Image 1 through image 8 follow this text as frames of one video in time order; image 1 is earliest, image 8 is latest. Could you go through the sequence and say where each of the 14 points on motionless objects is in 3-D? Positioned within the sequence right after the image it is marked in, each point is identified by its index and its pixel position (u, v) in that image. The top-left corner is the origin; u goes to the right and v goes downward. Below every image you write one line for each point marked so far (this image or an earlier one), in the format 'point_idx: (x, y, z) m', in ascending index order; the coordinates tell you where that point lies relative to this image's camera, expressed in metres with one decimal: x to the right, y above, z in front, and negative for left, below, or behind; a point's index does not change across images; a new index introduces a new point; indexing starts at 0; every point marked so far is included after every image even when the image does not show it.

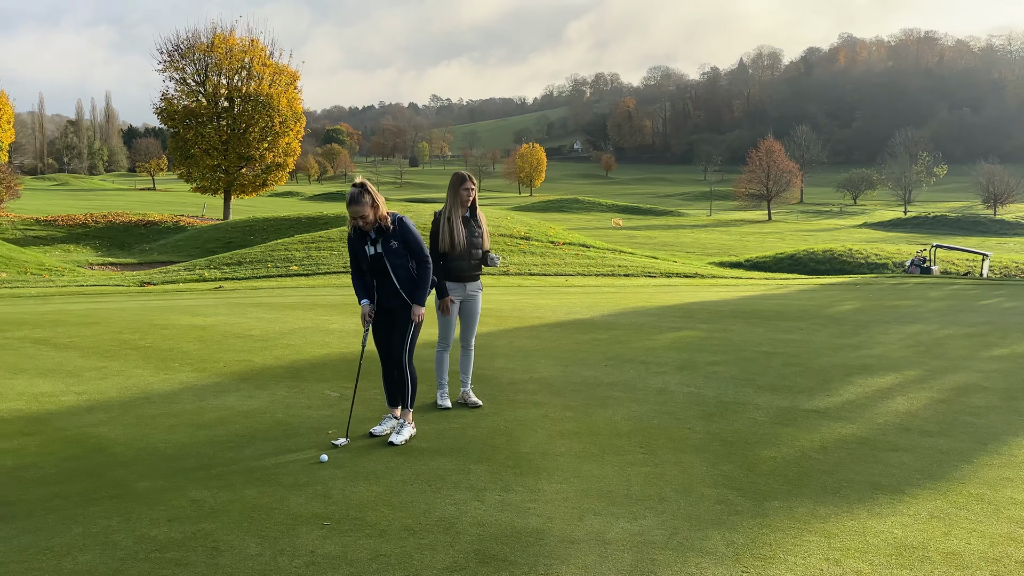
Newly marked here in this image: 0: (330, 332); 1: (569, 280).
0: (-1.8, -0.4, +8.2) m
1: (+0.9, +0.1, +13.5) m
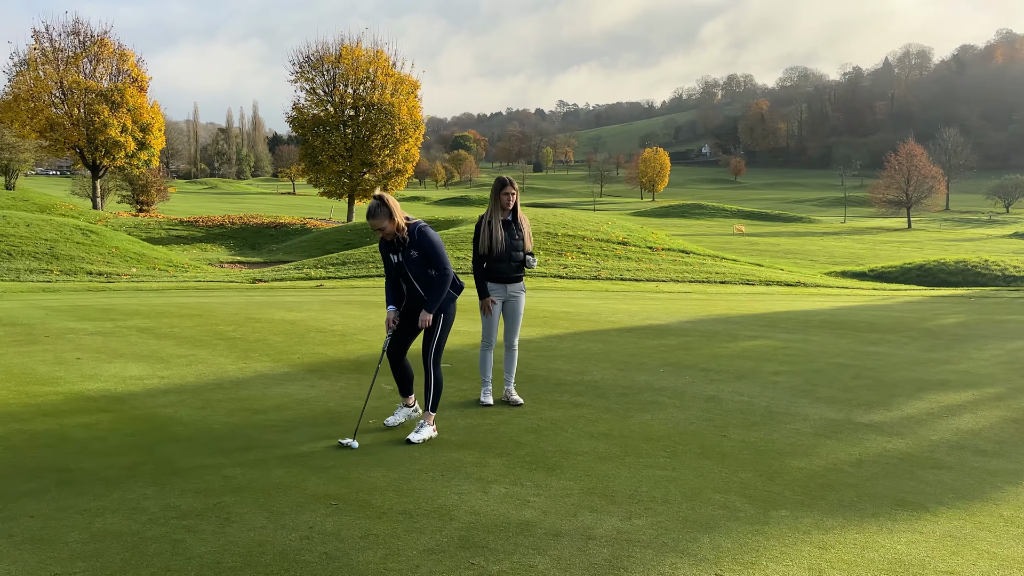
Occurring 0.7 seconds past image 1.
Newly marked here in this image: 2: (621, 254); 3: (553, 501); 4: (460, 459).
0: (-1.1, -0.4, +8.5) m
1: (+2.4, +0.1, +13.3) m
2: (+2.1, +0.7, +16.2) m
3: (+0.2, -1.0, +3.7) m
4: (-0.3, -0.9, +4.4) m
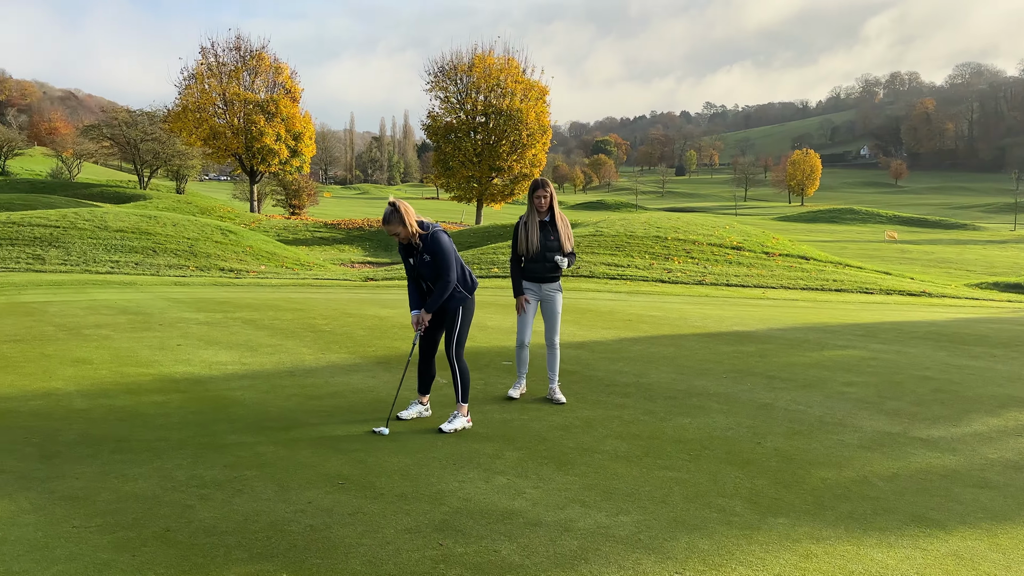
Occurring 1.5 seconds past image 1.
0: (-0.3, -0.4, +8.8) m
1: (+4.0, 0.0, +12.9) m
2: (+4.2, +0.6, +15.8) m
3: (+0.2, -1.0, +3.8) m
4: (-0.2, -0.9, +4.5) m
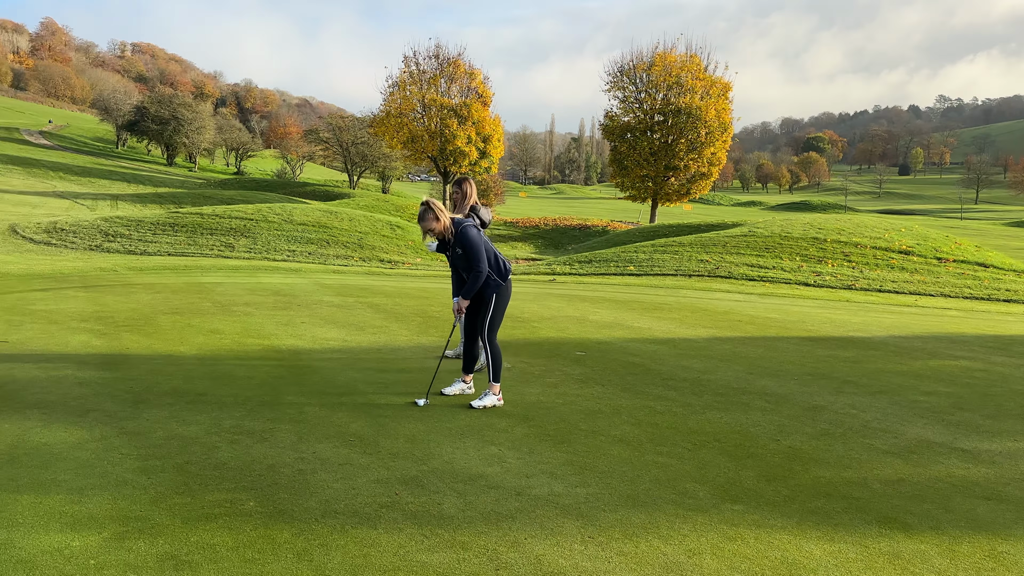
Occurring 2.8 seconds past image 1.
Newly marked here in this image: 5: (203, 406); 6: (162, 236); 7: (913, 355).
0: (+0.8, -0.4, +9.1) m
1: (+5.9, -0.2, +12.1) m
2: (+6.8, +0.4, +14.9) m
3: (+0.1, -0.9, +4.2) m
4: (-0.1, -0.8, +4.9) m
5: (-1.8, -0.7, +5.0) m
6: (-7.2, +1.1, +17.3) m
7: (+3.7, -0.6, +7.6) m
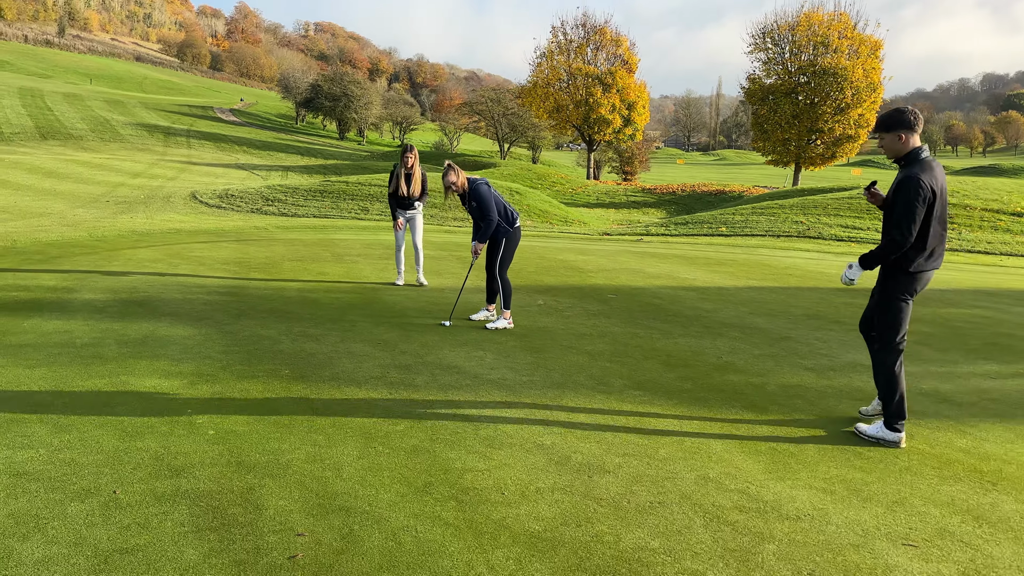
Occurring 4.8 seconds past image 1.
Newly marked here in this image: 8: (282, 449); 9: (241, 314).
0: (+1.6, +0.2, +10.1) m
1: (+7.2, +0.4, +12.1) m
2: (+8.6, +1.1, +14.6) m
3: (-0.1, -0.5, +5.5) m
4: (-0.1, -0.4, +6.2) m
5: (-1.8, -0.3, +6.7) m
6: (-4.7, +2.1, +19.7) m
7: (+4.1, -0.1, +8.2) m
8: (-1.0, -0.7, +3.7) m
9: (-2.2, -0.2, +6.8) m
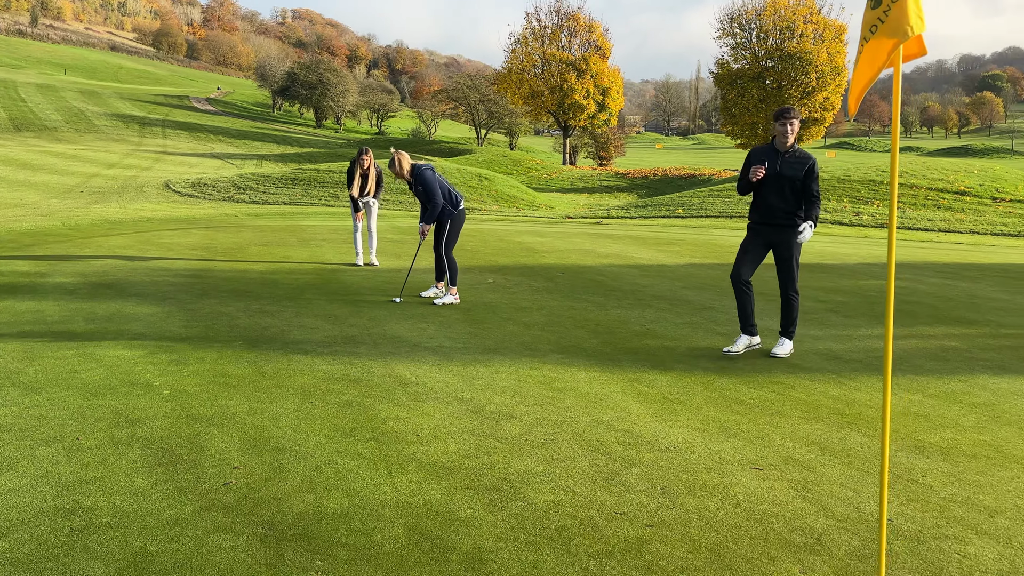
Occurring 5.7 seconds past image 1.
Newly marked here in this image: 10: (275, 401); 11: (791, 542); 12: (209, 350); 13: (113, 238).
0: (+1.0, +0.5, +10.7) m
1: (+6.6, +0.8, +12.7) m
2: (+8.0, +1.6, +15.3) m
3: (-0.5, -0.3, +6.0) m
4: (-0.6, -0.2, +6.7) m
5: (-2.3, -0.1, +7.1) m
6: (-5.5, +2.4, +20.0) m
7: (+3.6, +0.1, +8.7) m
8: (-1.4, -0.6, +4.1) m
9: (-2.7, -0.1, +7.2) m
10: (-1.2, -0.6, +4.2) m
11: (+0.9, -0.8, +2.7) m
12: (-1.9, -0.4, +5.2) m
13: (-5.4, +0.7, +11.3) m
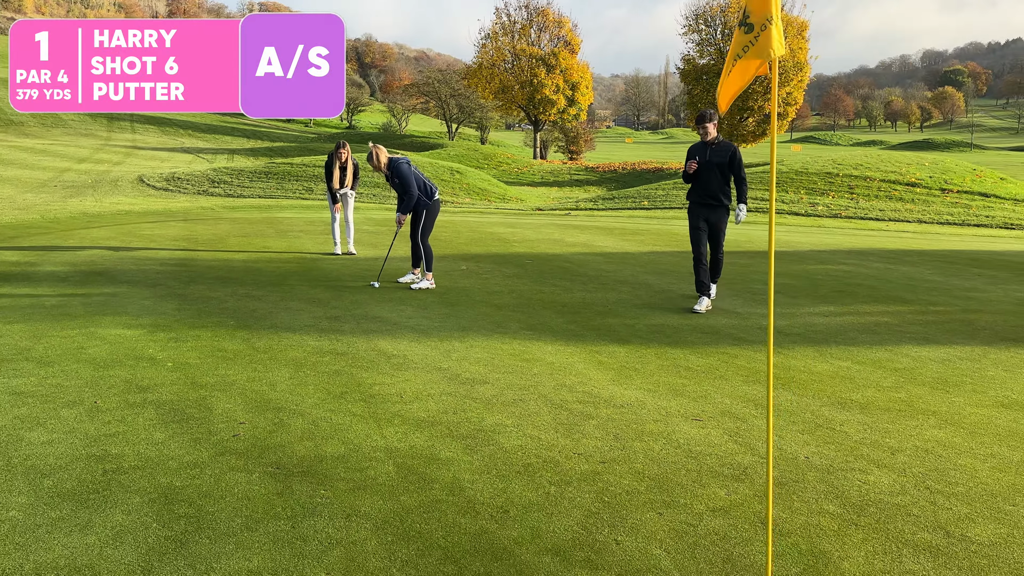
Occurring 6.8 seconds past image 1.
0: (+0.6, +0.6, +11.2) m
1: (+6.1, +1.0, +13.4) m
2: (+7.4, +1.8, +16.0) m
3: (-0.8, -0.2, +6.4) m
4: (-0.8, -0.1, +7.2) m
5: (-2.5, 0.0, +7.5) m
6: (-6.2, +2.6, +20.3) m
7: (+3.3, +0.3, +9.3) m
8: (-1.6, -0.5, +4.6) m
9: (-2.9, +0.1, +7.6) m
10: (-1.3, -0.5, +4.6) m
11: (+0.8, -0.7, +3.2) m
12: (-2.1, -0.3, +5.6) m
13: (-5.8, +0.8, +11.6) m
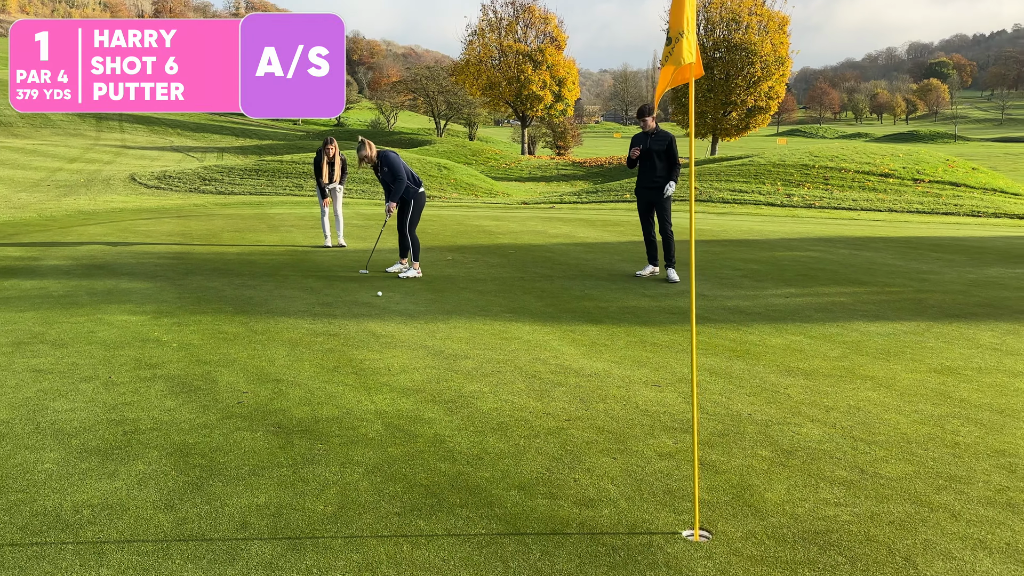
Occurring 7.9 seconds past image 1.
0: (+0.4, +0.8, +11.6) m
1: (+5.9, +1.2, +13.9) m
2: (+7.1, +2.0, +16.5) m
3: (-0.9, -0.1, +6.8) m
4: (-1.0, 0.0, +7.6) m
5: (-2.7, +0.1, +7.9) m
6: (-6.5, +2.7, +20.6) m
7: (+3.1, +0.5, +9.8) m
8: (-1.7, -0.4, +5.0) m
9: (-3.1, +0.1, +8.0) m
10: (-1.5, -0.4, +5.1) m
11: (+0.7, -0.6, +3.7) m
12: (-2.2, -0.2, +6.0) m
13: (-6.1, +0.9, +12.0) m
